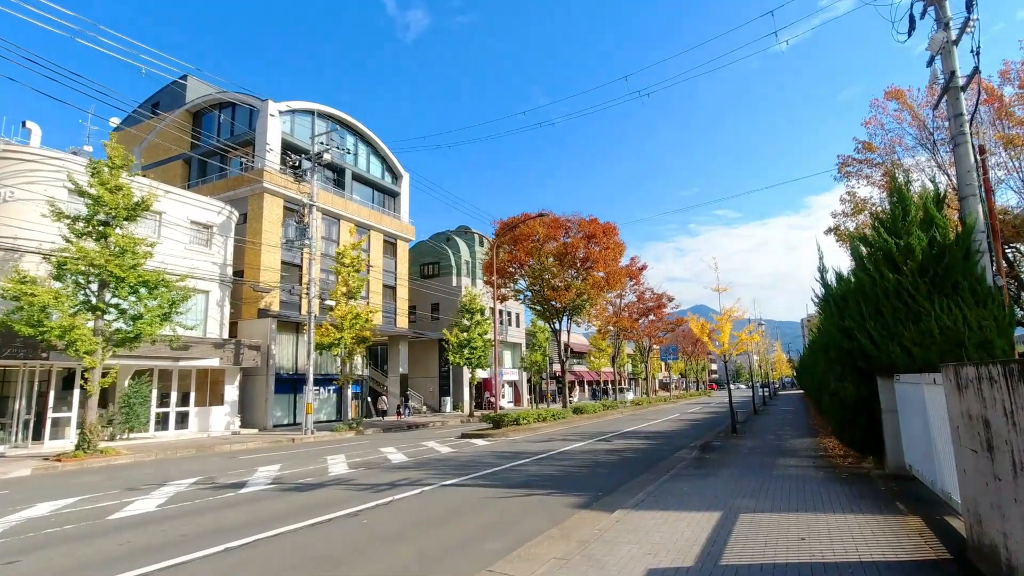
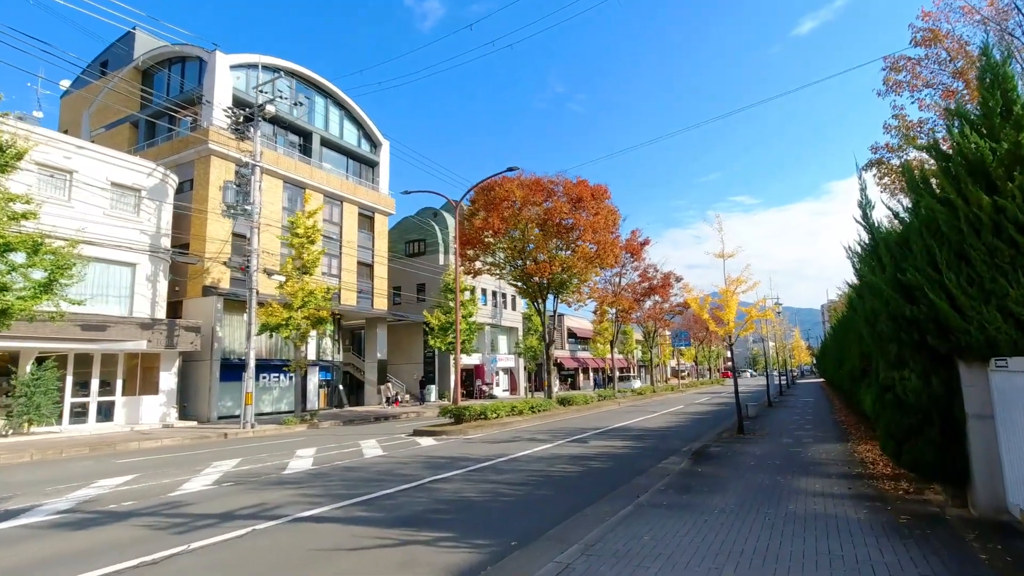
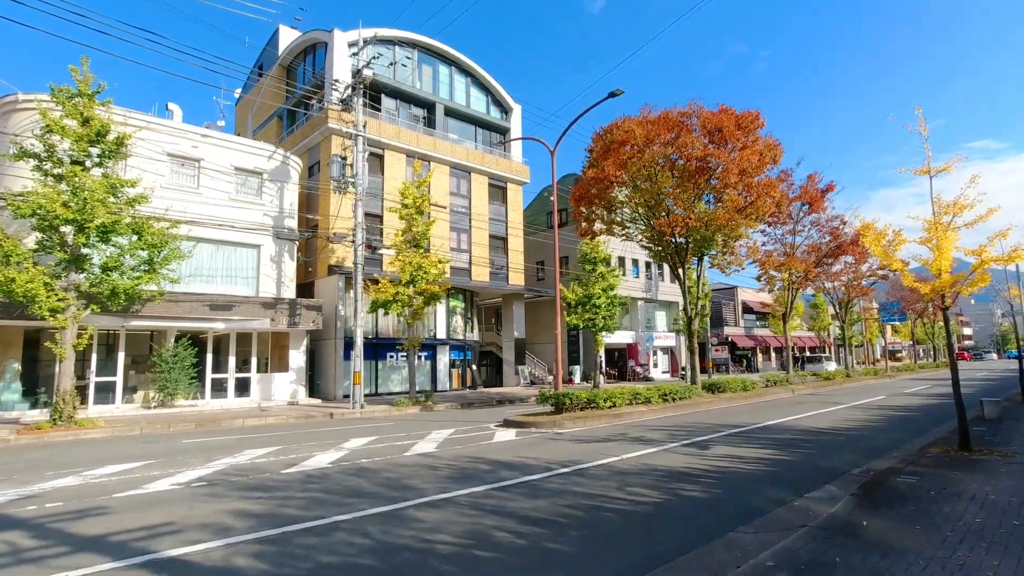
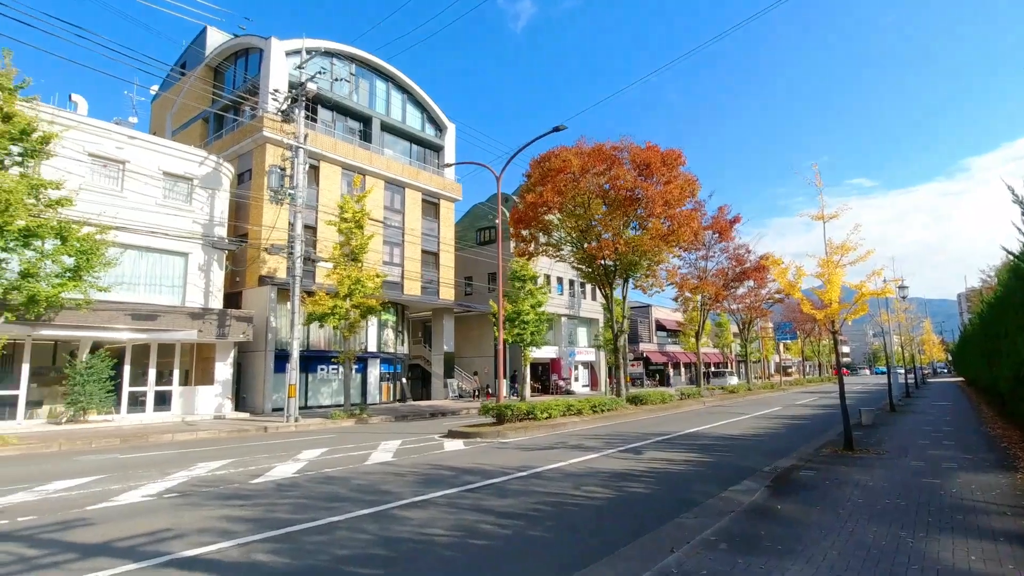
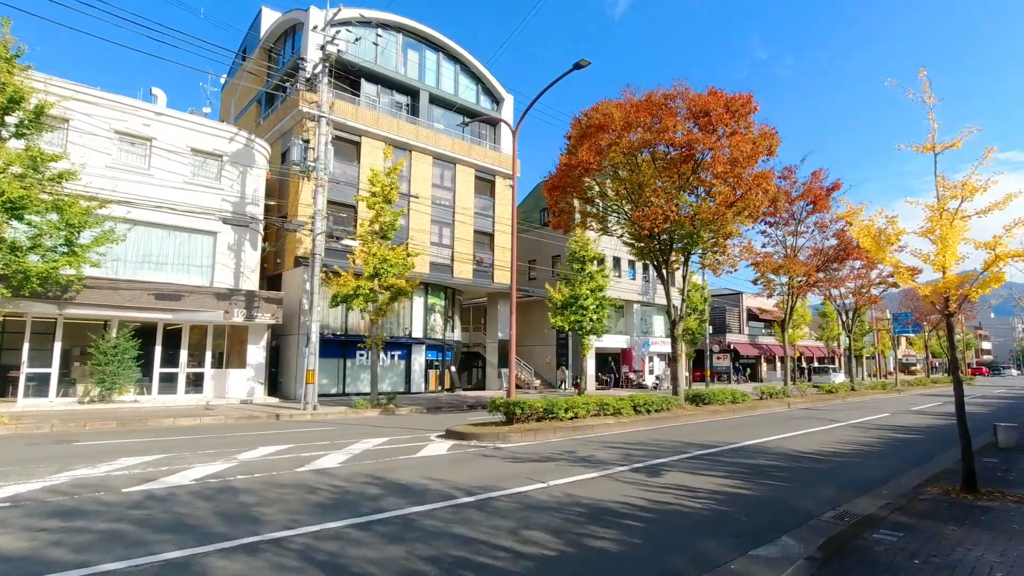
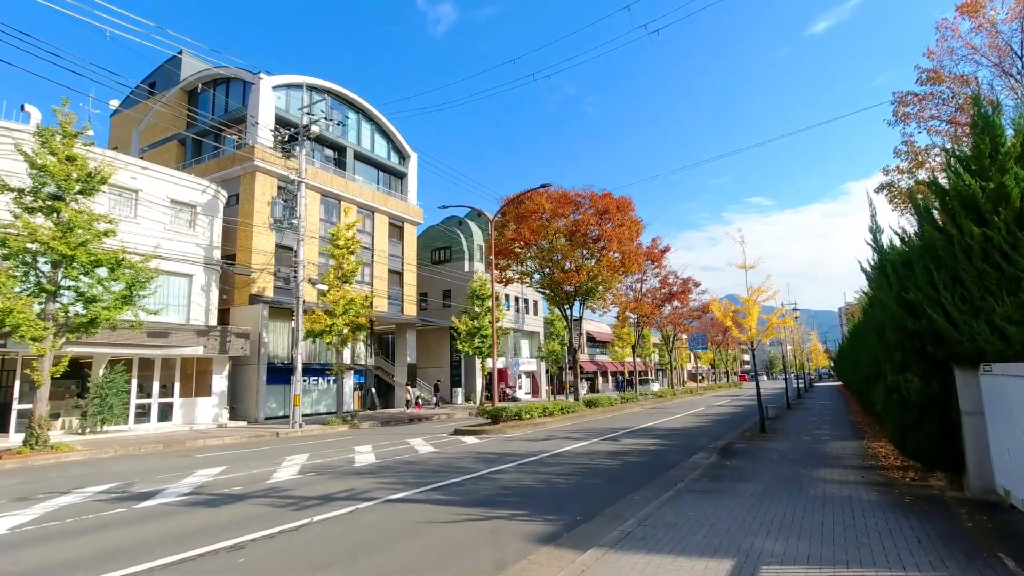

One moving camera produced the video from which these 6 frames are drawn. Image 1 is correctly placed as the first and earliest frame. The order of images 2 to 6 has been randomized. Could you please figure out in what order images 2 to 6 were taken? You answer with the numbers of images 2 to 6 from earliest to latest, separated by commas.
6, 2, 4, 3, 5
